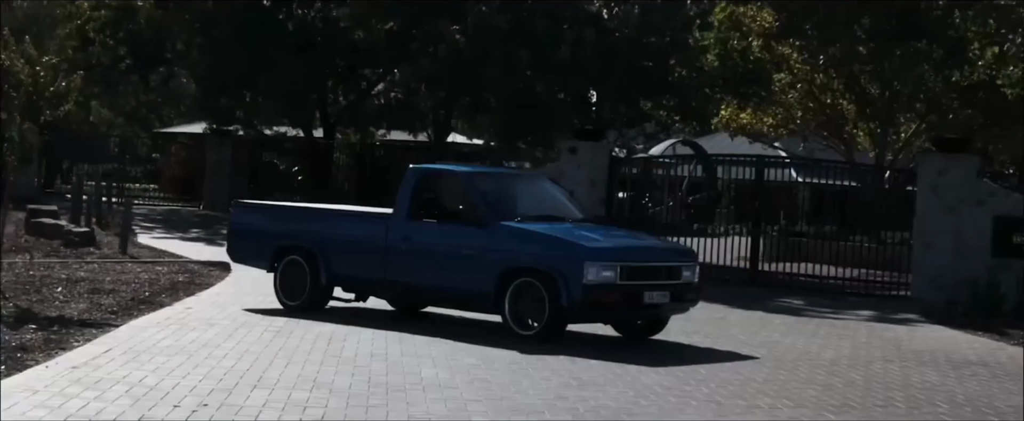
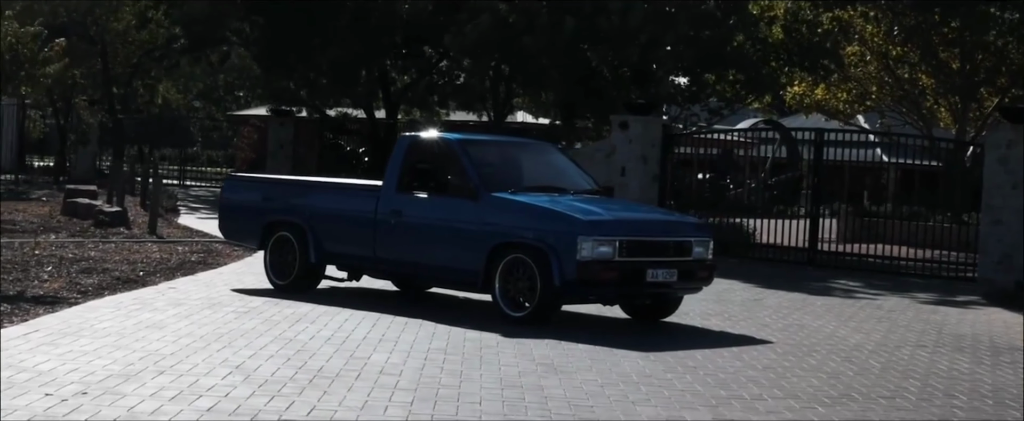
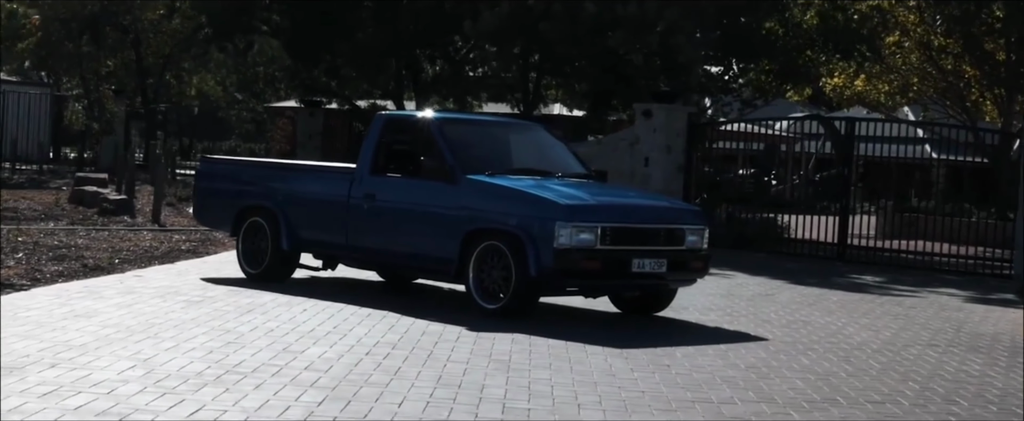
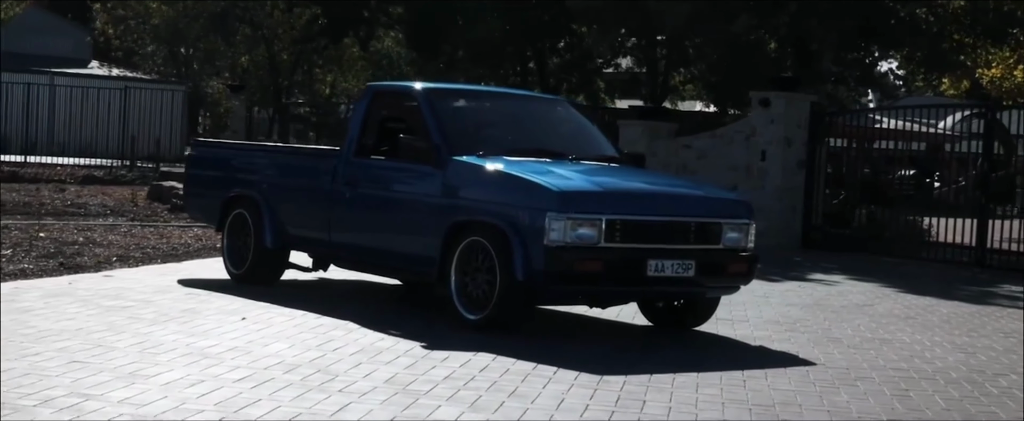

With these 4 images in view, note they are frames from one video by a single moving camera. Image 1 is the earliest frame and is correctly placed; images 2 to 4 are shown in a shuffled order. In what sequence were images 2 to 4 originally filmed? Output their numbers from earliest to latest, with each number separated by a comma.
2, 3, 4
